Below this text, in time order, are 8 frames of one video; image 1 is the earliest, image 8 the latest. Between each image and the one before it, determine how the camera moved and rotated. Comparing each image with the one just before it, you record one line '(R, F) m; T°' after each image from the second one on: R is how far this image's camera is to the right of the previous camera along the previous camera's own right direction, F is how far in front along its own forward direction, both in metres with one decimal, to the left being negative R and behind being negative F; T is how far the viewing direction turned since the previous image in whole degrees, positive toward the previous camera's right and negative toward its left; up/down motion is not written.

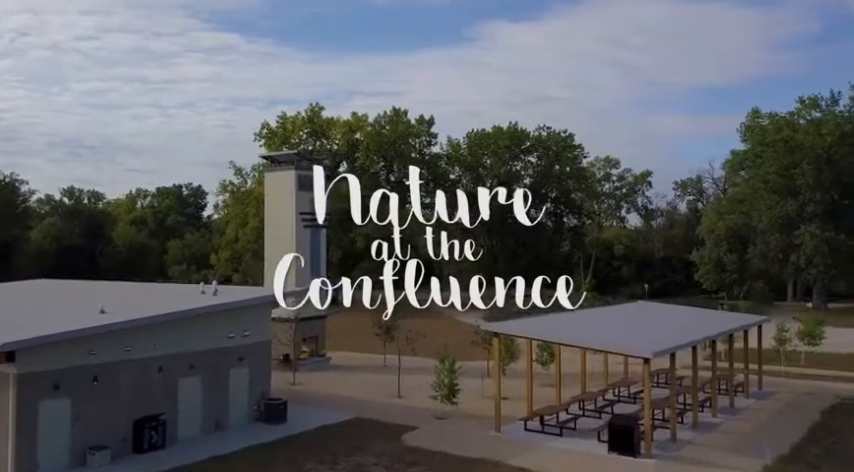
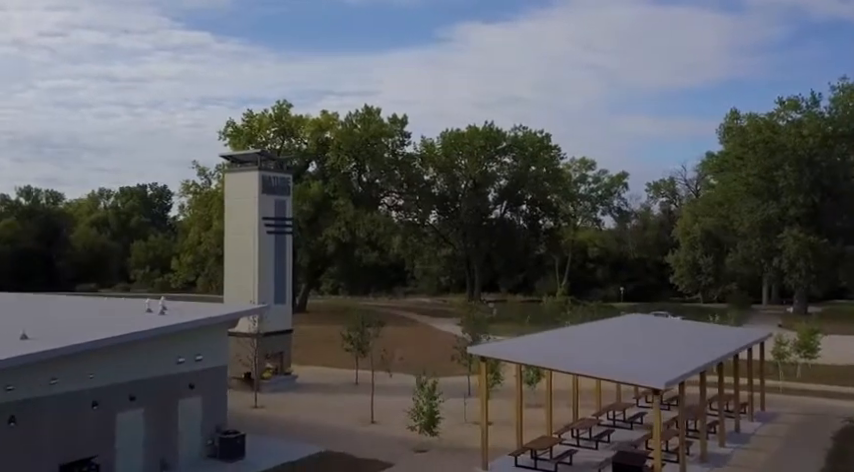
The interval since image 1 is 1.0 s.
(0.0, +0.8) m; +2°
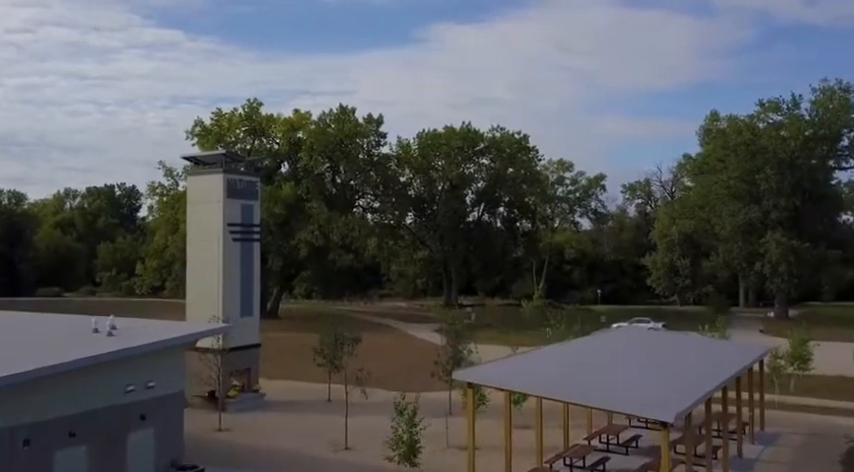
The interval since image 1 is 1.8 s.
(0.0, +0.6) m; +2°
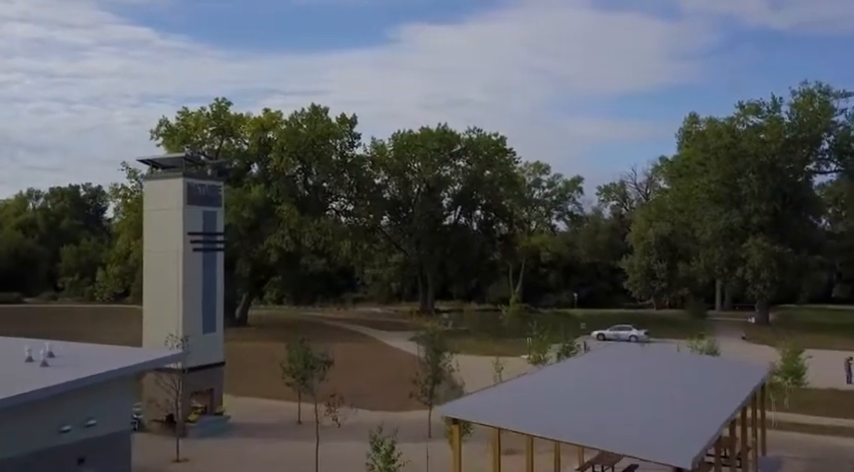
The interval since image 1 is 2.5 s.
(0.0, +0.6) m; +2°
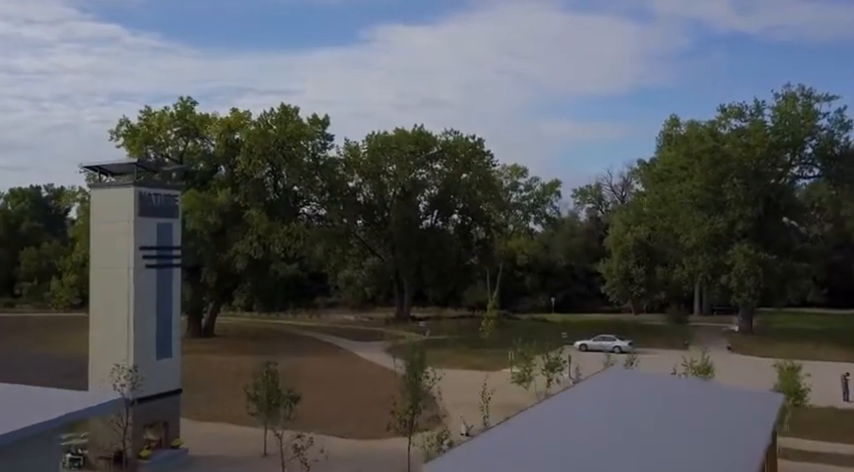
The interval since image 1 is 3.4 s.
(-0.1, +0.7) m; +2°
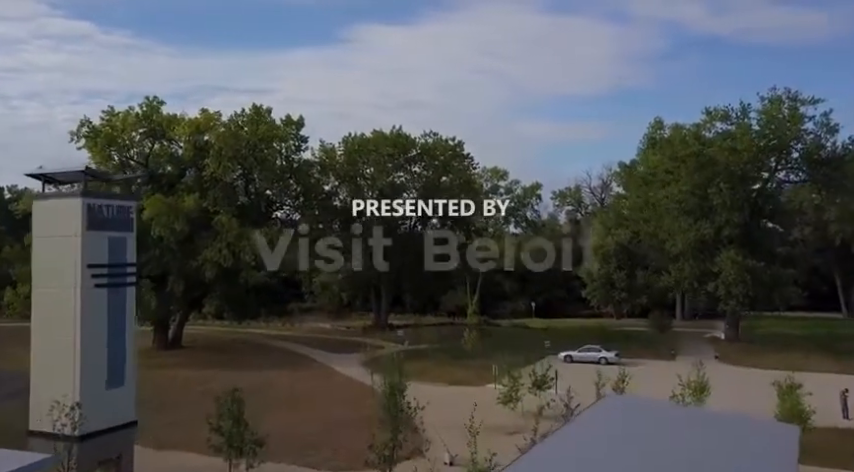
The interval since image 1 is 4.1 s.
(0.0, +0.7) m; +2°
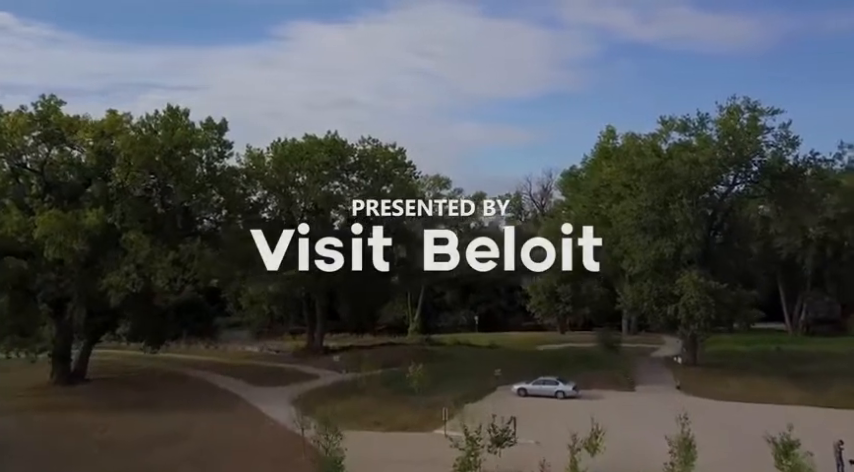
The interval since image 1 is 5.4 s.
(-0.1, +1.6) m; +5°
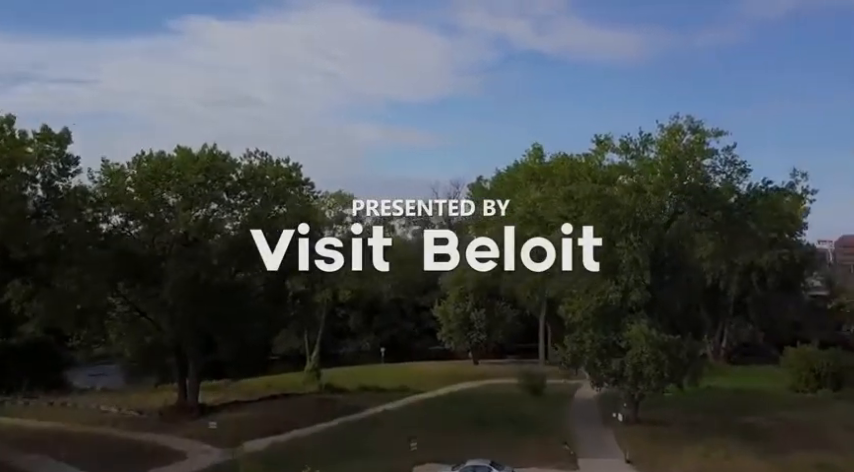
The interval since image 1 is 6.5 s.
(0.0, +3.0) m; +7°
